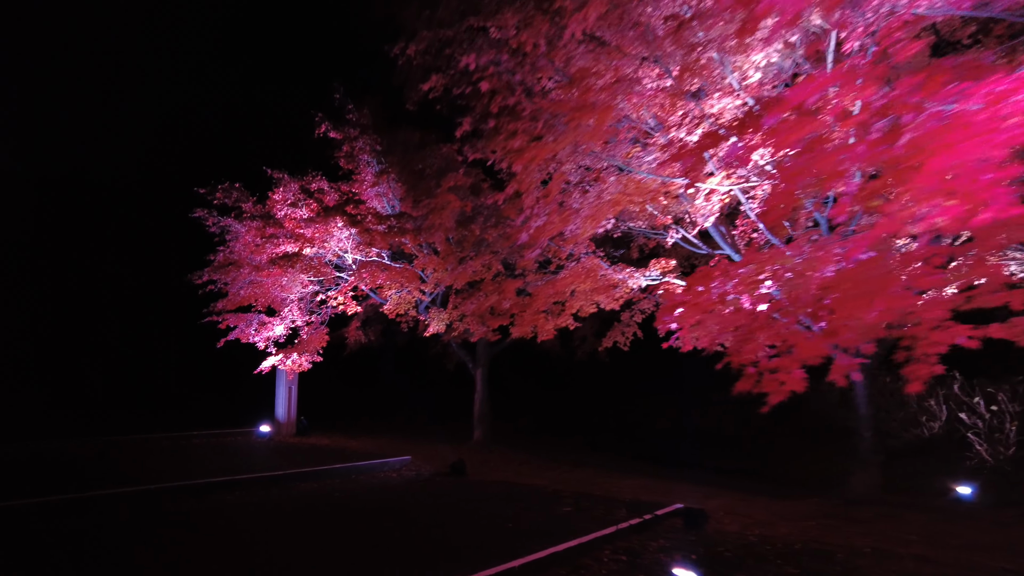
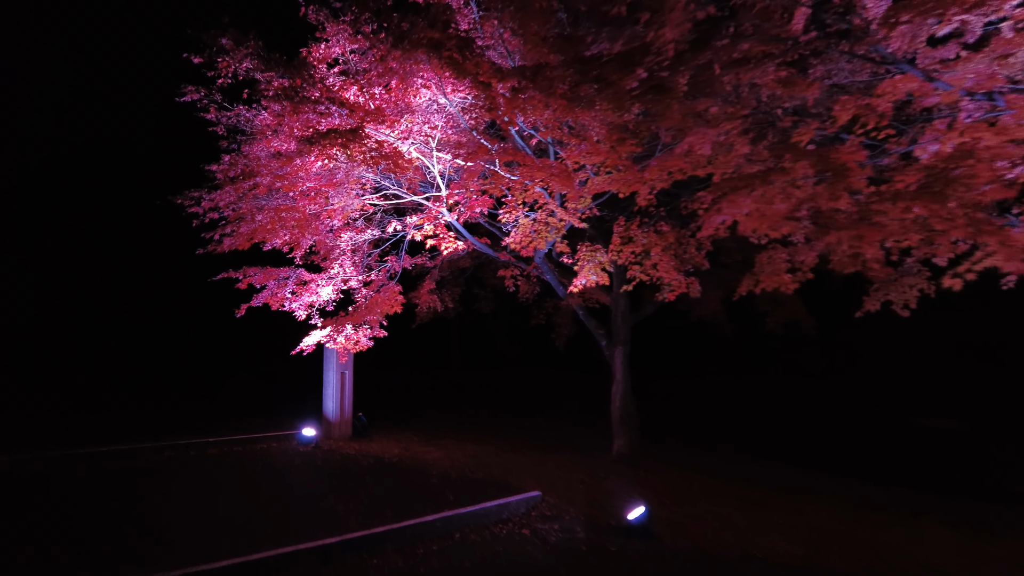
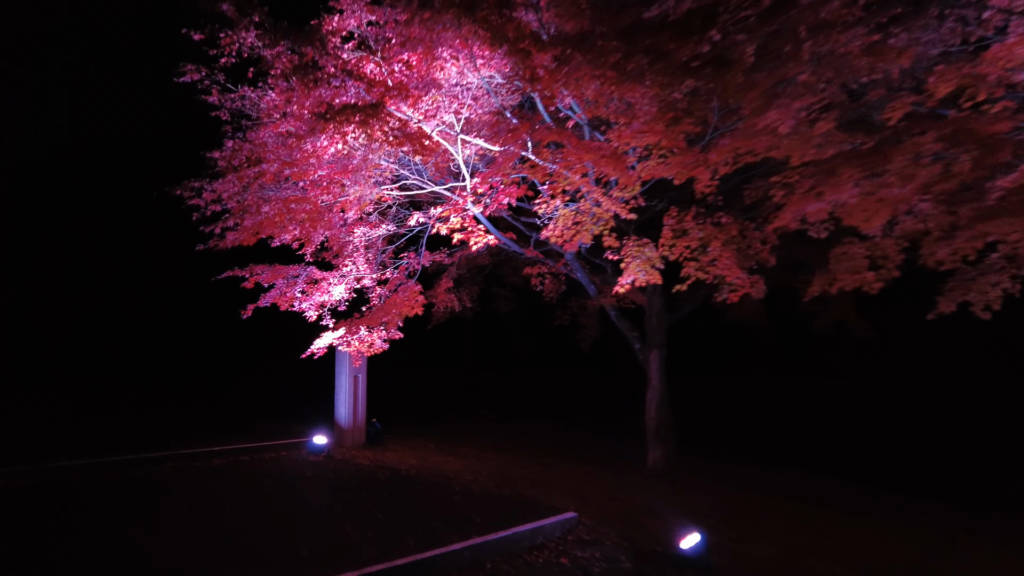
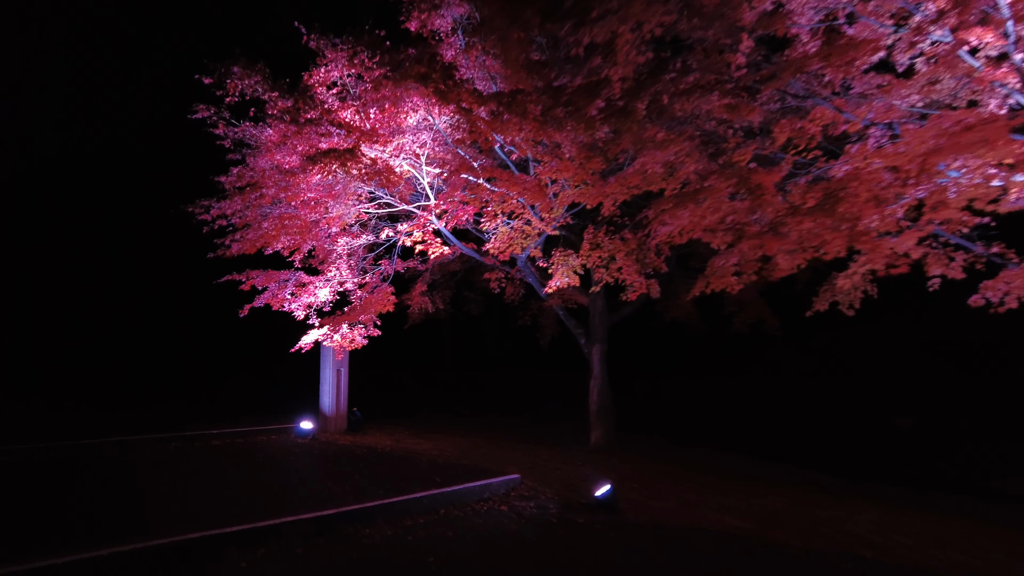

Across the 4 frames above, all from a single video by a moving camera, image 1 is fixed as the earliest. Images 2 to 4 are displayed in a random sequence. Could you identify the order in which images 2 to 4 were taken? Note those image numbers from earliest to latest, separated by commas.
4, 2, 3
